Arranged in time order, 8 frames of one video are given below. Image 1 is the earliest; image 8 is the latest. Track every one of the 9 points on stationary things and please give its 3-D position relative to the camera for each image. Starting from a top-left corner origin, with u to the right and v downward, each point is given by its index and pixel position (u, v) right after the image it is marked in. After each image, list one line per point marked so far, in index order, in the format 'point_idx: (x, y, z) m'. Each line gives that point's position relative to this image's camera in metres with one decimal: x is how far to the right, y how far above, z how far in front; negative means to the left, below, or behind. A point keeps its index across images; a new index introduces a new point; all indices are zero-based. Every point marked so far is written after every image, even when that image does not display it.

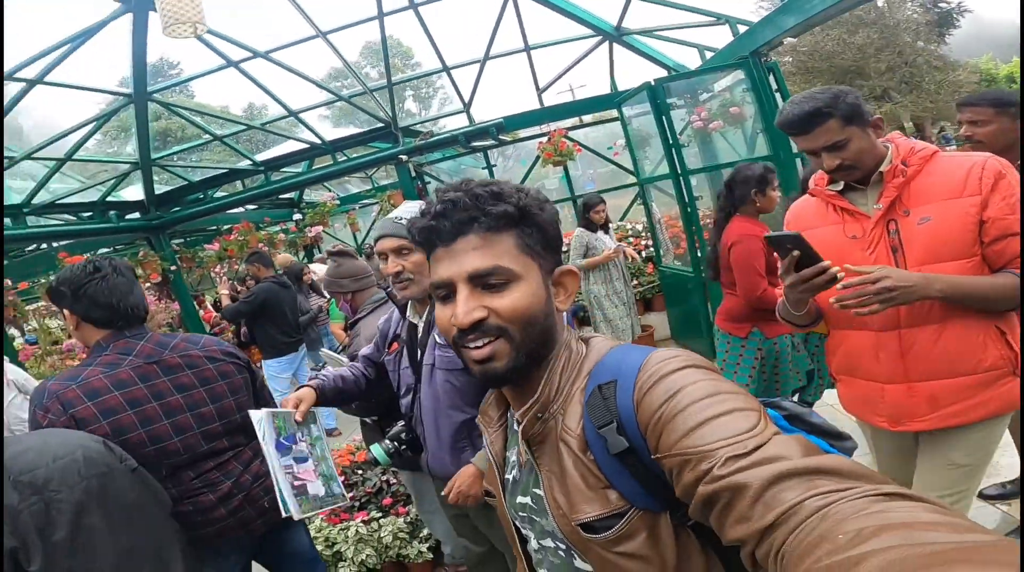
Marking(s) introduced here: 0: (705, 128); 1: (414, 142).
0: (+2.1, +1.7, +6.5) m
1: (-1.2, +2.1, +8.8) m
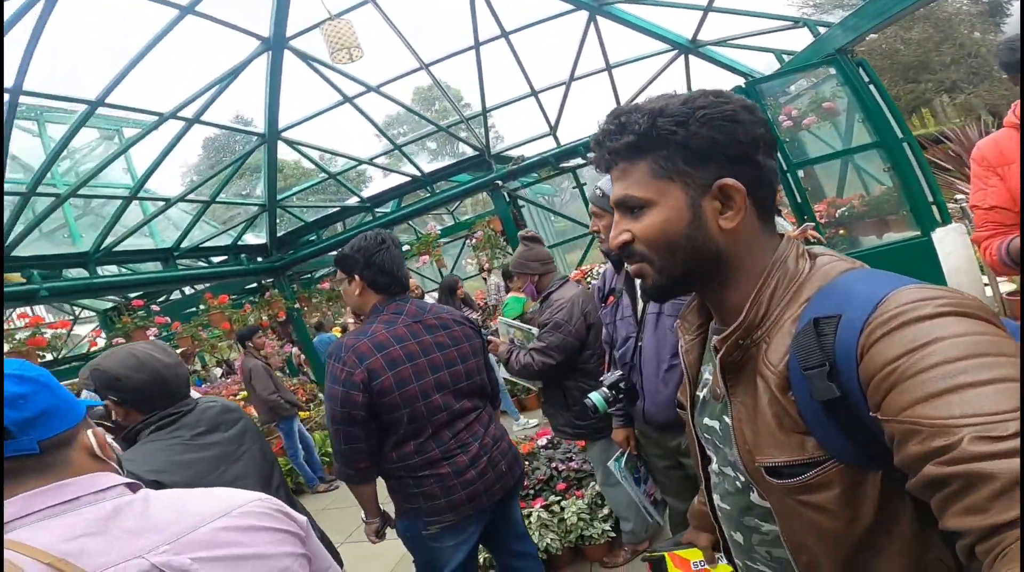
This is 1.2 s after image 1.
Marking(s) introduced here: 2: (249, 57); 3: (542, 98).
0: (+3.2, +1.8, +6.7) m
1: (+0.1, +1.8, +9.1) m
2: (-2.6, +2.4, +5.9) m
3: (+0.6, +2.7, +8.5) m
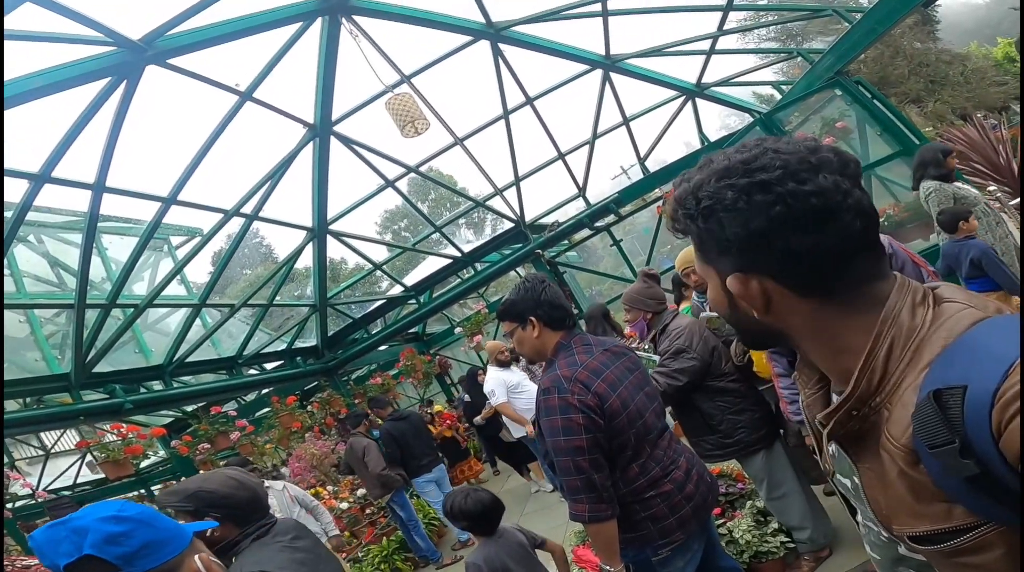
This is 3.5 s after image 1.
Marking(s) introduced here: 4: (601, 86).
0: (+3.6, +1.7, +7.0) m
1: (+0.5, +0.8, +9.4) m
2: (-2.2, +1.5, +6.2) m
3: (+0.9, +1.9, +8.9) m
4: (+1.1, +2.5, +7.6) m
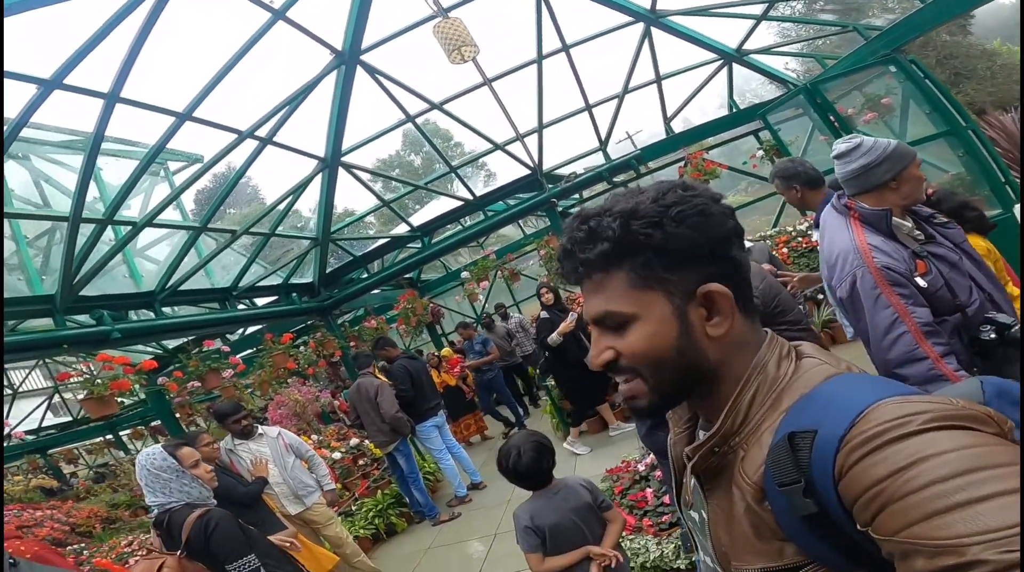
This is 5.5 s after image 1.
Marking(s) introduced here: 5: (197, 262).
0: (+4.0, +1.8, +6.8) m
1: (+0.7, +1.5, +9.1) m
2: (-1.8, +2.1, +5.7) m
3: (+1.2, +2.5, +8.5) m
4: (+1.5, +3.0, +7.2) m
5: (-4.1, +0.3, +7.7) m
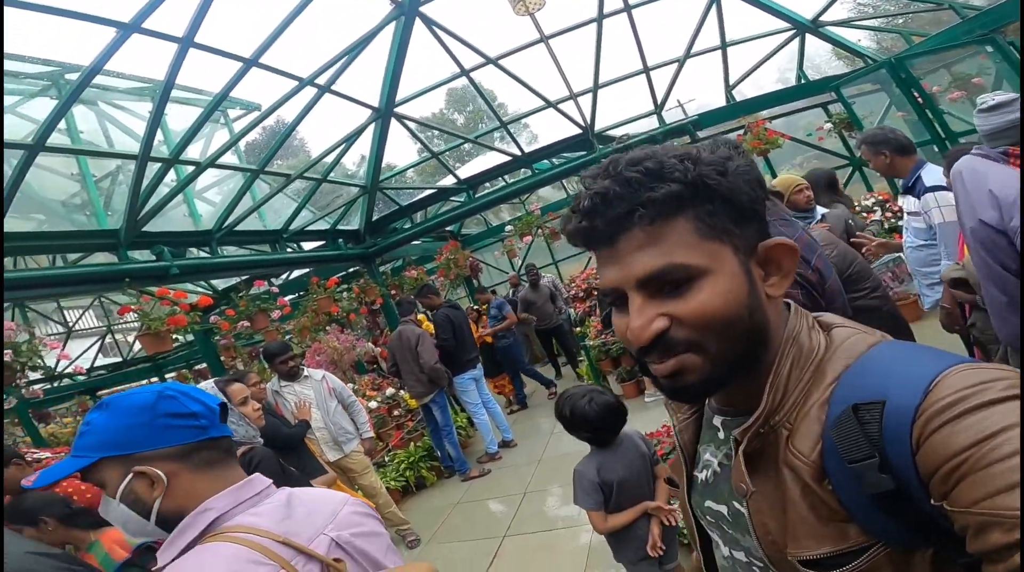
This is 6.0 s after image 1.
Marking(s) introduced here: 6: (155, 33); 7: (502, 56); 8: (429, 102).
0: (+4.6, +1.9, +6.5) m
1: (+1.4, +2.0, +8.9) m
2: (-1.3, +2.5, +5.7) m
3: (+2.0, +2.9, +8.3) m
4: (+2.3, +3.3, +6.9) m
5: (-3.5, +1.1, +7.9) m
6: (-2.7, +1.9, +4.5) m
7: (-0.1, +2.8, +7.2) m
8: (-1.1, +2.5, +8.0) m
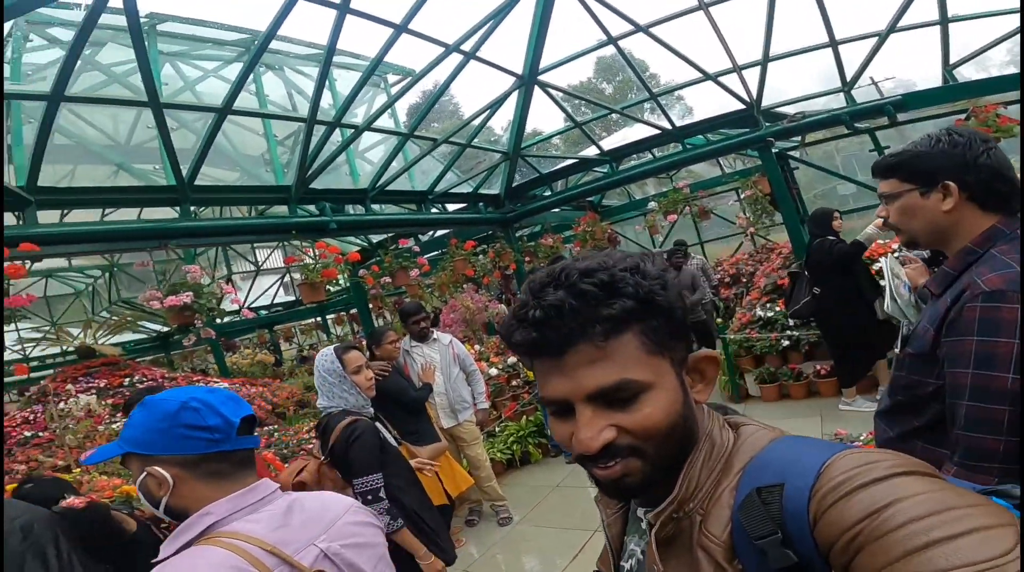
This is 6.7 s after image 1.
0: (+5.8, +1.4, +4.7) m
1: (+3.4, +2.0, +7.9) m
2: (0.0, +2.6, +5.4) m
3: (+3.9, +2.8, +7.0) m
4: (+3.8, +3.0, +5.6) m
5: (-1.7, +1.7, +8.3) m
6: (-1.7, +2.1, +4.7) m
7: (+1.6, +2.9, +6.5) m
8: (+0.8, +2.8, +7.6) m
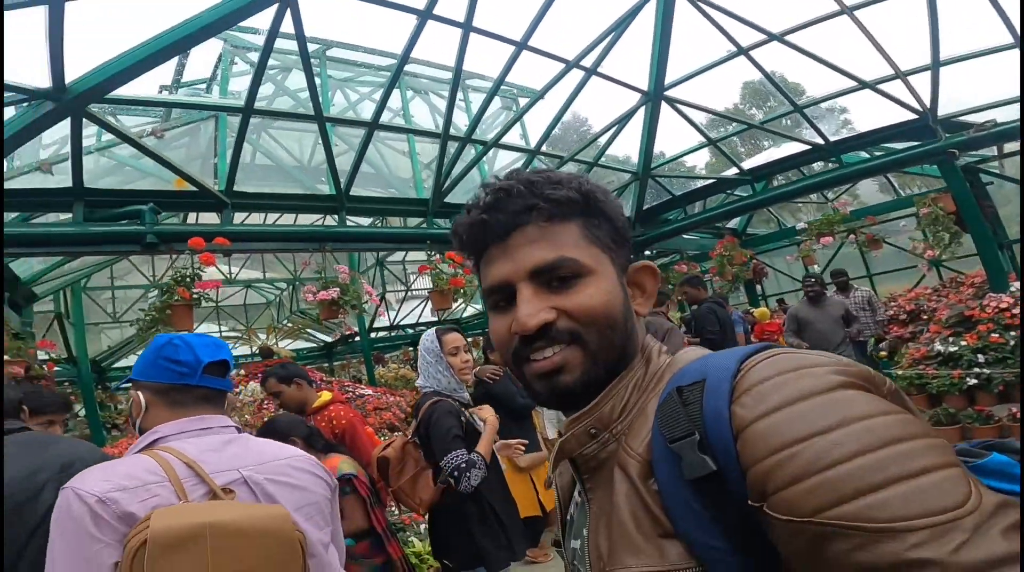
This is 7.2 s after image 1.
0: (+6.2, +1.3, +3.1) m
1: (+4.9, +1.7, +6.8) m
2: (+1.0, +2.7, +5.4) m
3: (+5.1, +2.5, +5.9) m
4: (+4.7, +2.9, +4.6) m
5: (+0.1, +1.5, +8.6) m
6: (-0.9, +2.3, +5.2) m
7: (+2.8, +2.7, +6.1) m
8: (+2.3, +2.5, +7.4) m
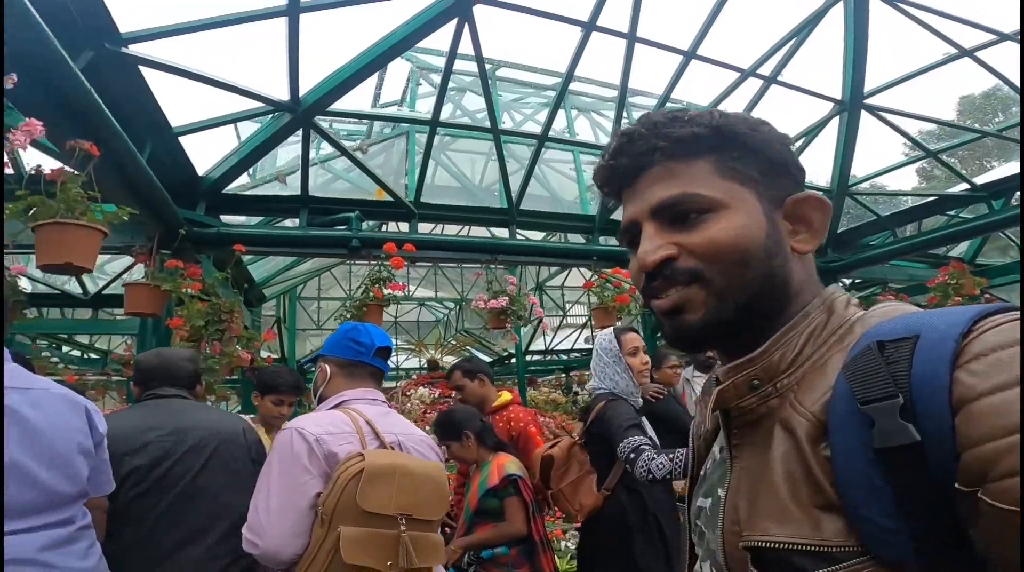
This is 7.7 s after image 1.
0: (+6.8, +1.0, +1.3) m
1: (+6.6, +1.3, +5.3) m
2: (+2.5, +2.5, +5.0) m
3: (+6.6, +2.2, +4.4) m
4: (+5.9, +2.6, +3.2) m
5: (+2.5, +1.2, +8.3) m
6: (+0.6, +2.2, +5.3) m
7: (+4.4, +2.4, +5.2) m
8: (+4.4, +2.2, +6.5) m
